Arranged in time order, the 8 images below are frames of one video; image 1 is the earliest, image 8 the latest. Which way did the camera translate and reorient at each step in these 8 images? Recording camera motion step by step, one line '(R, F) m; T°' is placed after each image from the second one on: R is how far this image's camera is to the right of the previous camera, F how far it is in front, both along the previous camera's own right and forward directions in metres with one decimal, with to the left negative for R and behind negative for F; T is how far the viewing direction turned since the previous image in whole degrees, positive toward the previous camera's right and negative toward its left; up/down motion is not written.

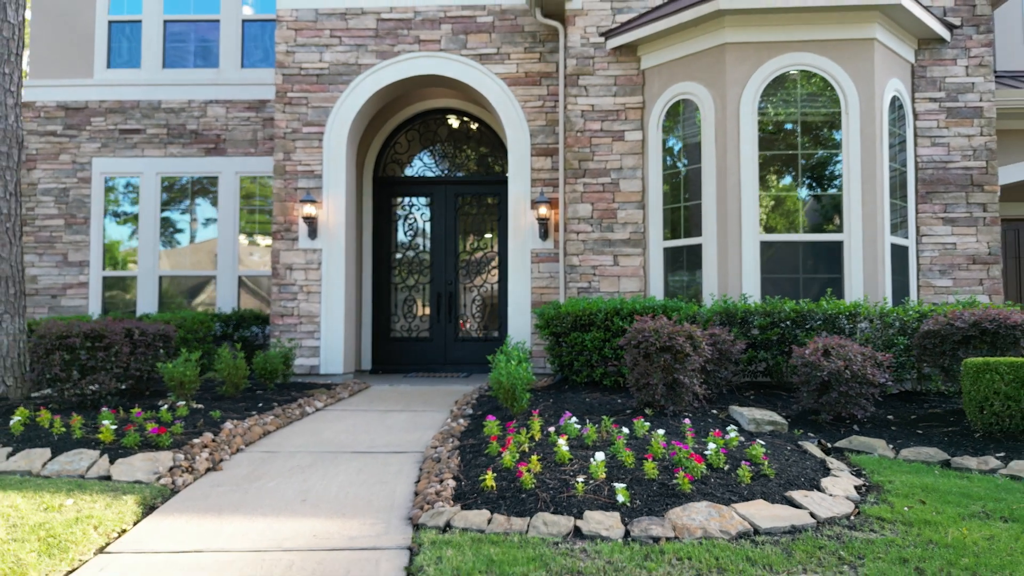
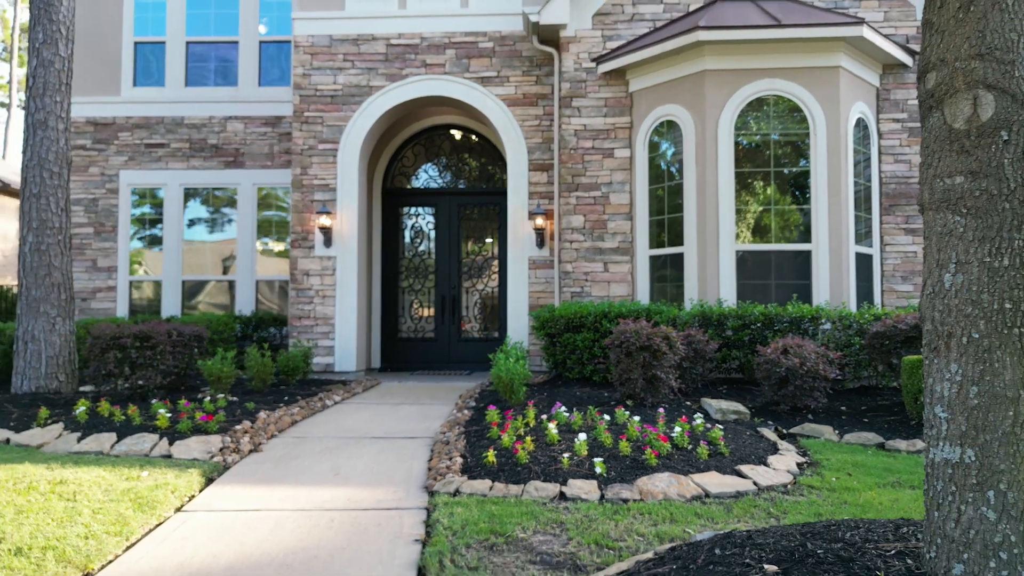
(0.0, -0.7) m; 0°
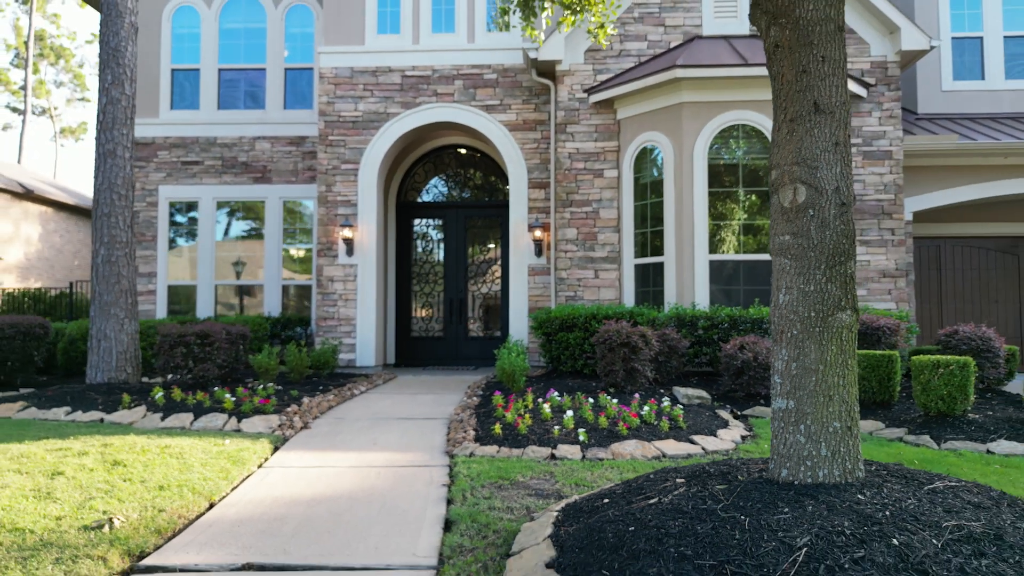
(0.0, -1.1) m; 0°
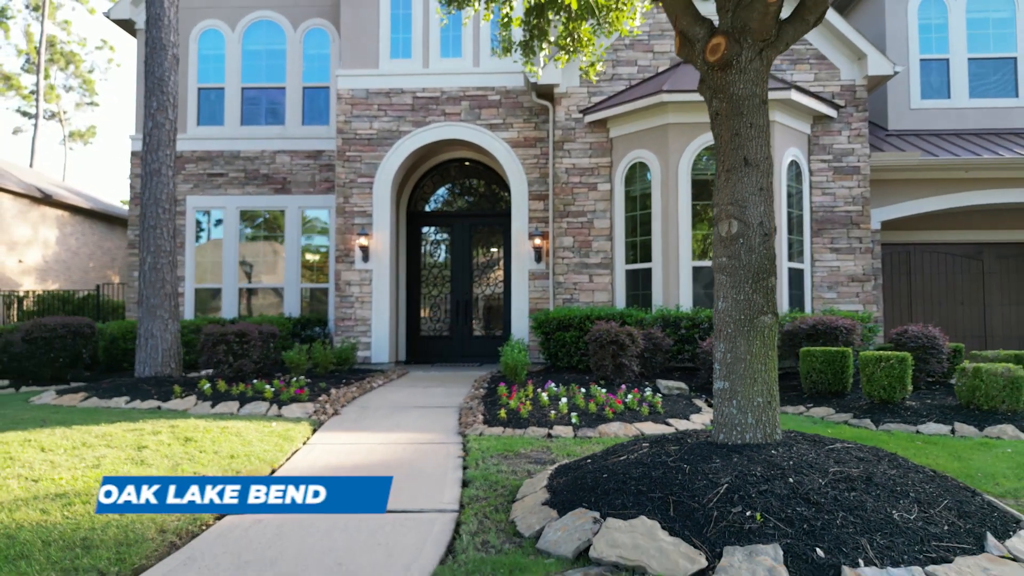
(0.0, -0.9) m; 0°
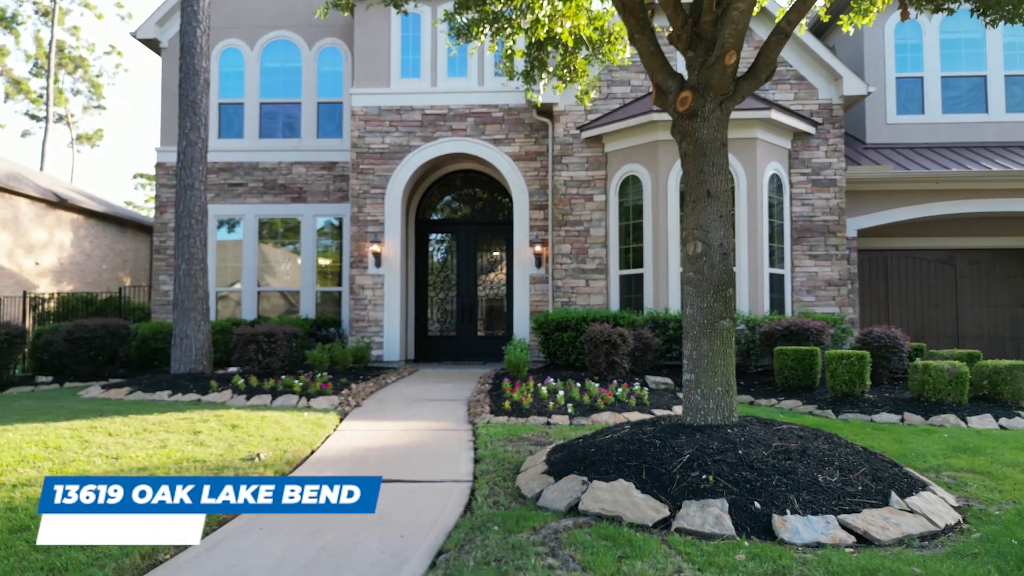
(0.0, -0.8) m; 0°
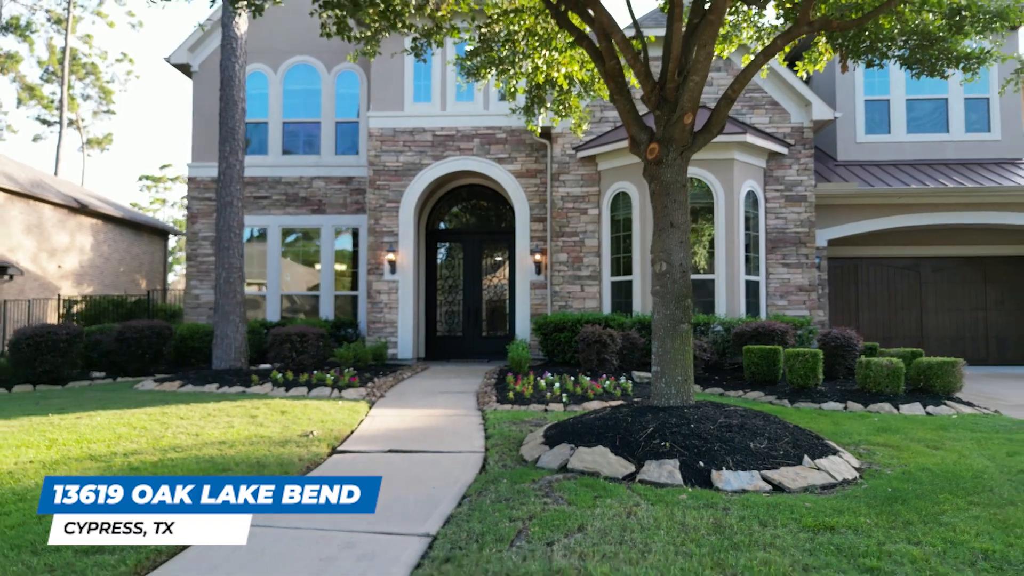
(0.0, -1.2) m; 0°
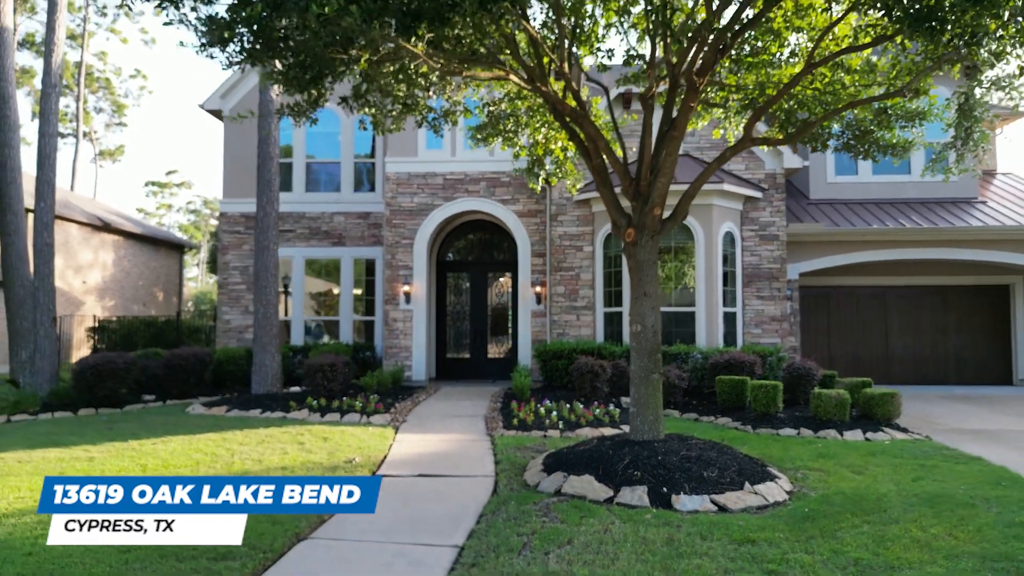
(0.0, -1.5) m; 0°
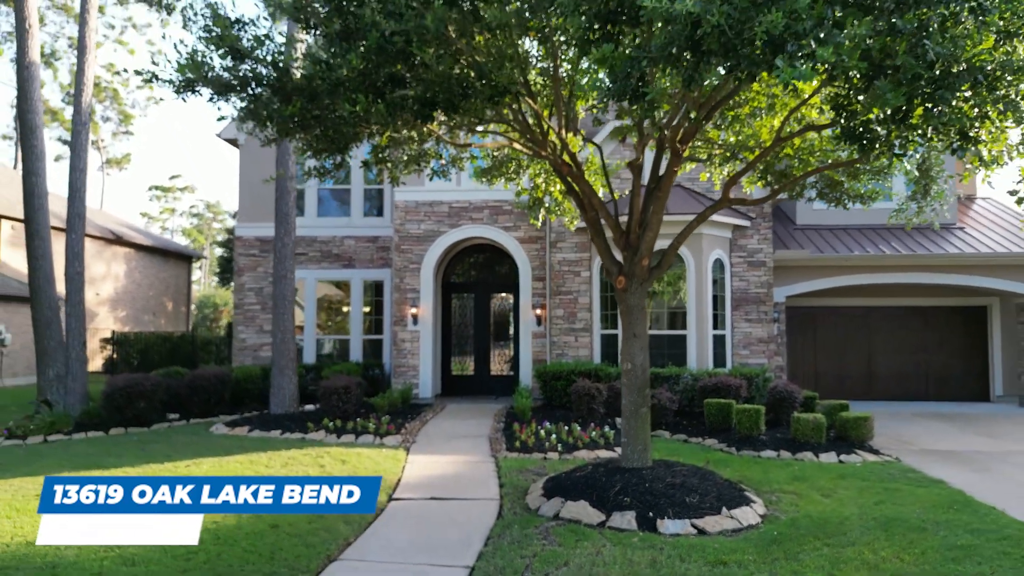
(0.0, -0.8) m; 0°
